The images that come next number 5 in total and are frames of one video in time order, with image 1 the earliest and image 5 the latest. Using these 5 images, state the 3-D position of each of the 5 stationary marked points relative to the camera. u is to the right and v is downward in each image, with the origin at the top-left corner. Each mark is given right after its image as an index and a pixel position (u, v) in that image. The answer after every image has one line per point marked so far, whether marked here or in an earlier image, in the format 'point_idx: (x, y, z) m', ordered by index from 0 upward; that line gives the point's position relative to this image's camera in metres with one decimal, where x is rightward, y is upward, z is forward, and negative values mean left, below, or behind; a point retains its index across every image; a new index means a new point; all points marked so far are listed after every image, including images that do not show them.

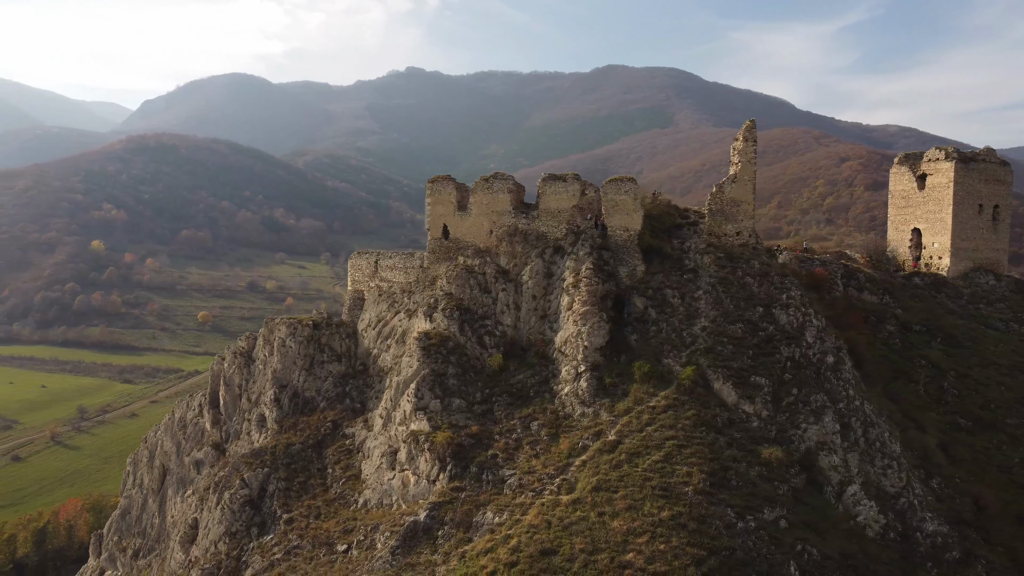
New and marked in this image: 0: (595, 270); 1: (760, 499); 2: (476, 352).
0: (+2.5, +0.6, +18.3) m
1: (+5.6, -4.8, +13.5) m
2: (-1.2, -2.0, +18.7) m
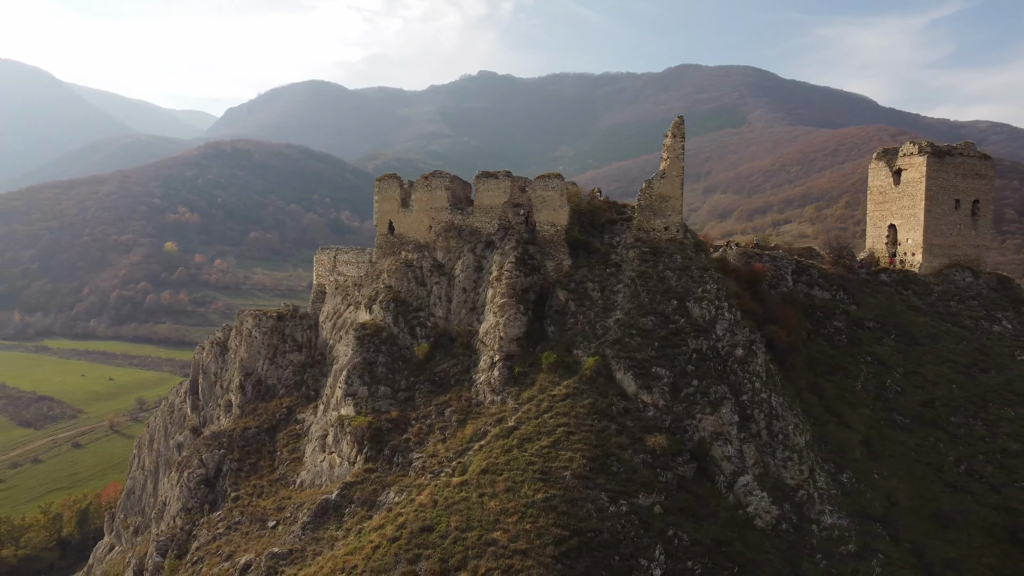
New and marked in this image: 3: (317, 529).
0: (+0.1, +0.8, +18.9) m
1: (+2.9, -4.6, +13.8) m
2: (-3.5, -1.8, +19.6) m
3: (-5.2, -6.5, +15.7) m
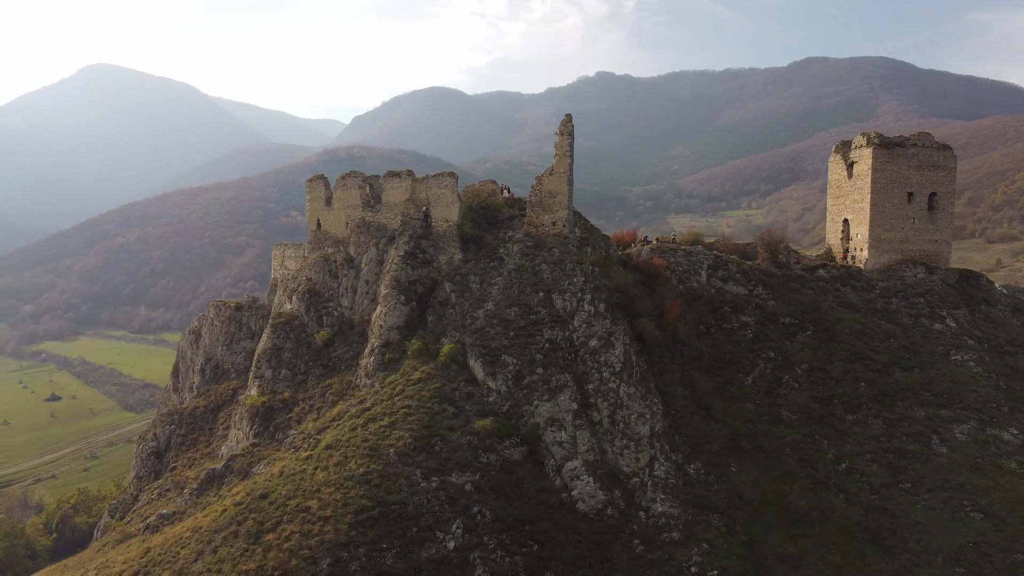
0: (-3.6, +1.0, +20.0) m
1: (-1.5, -4.4, +14.7) m
2: (-7.1, -1.5, +21.2) m
3: (-9.3, -6.2, +17.6) m
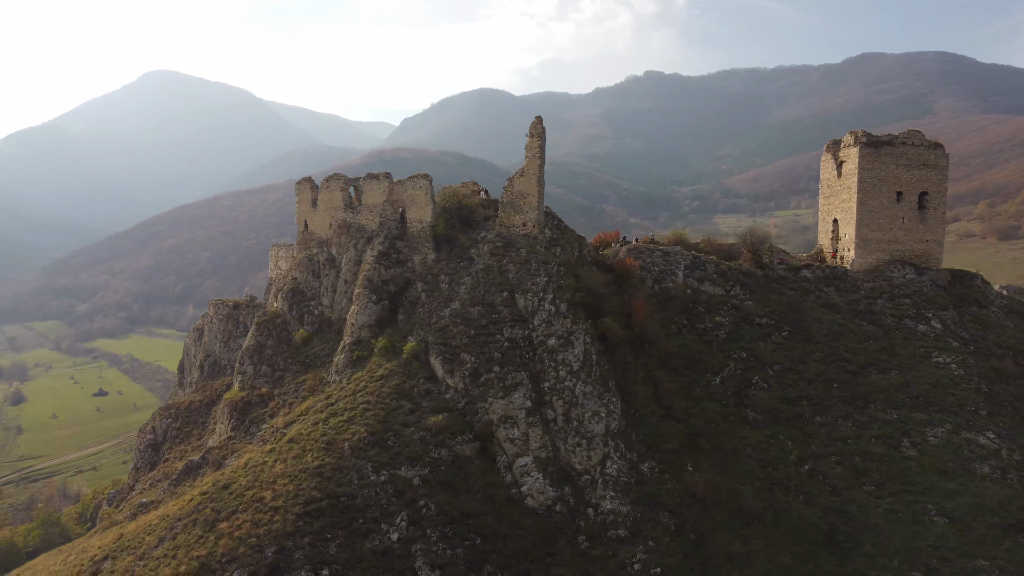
0: (-4.6, +1.1, +20.6) m
1: (-2.8, -4.4, +15.1) m
2: (-8.1, -1.5, +21.9) m
3: (-10.4, -6.1, +18.4) m
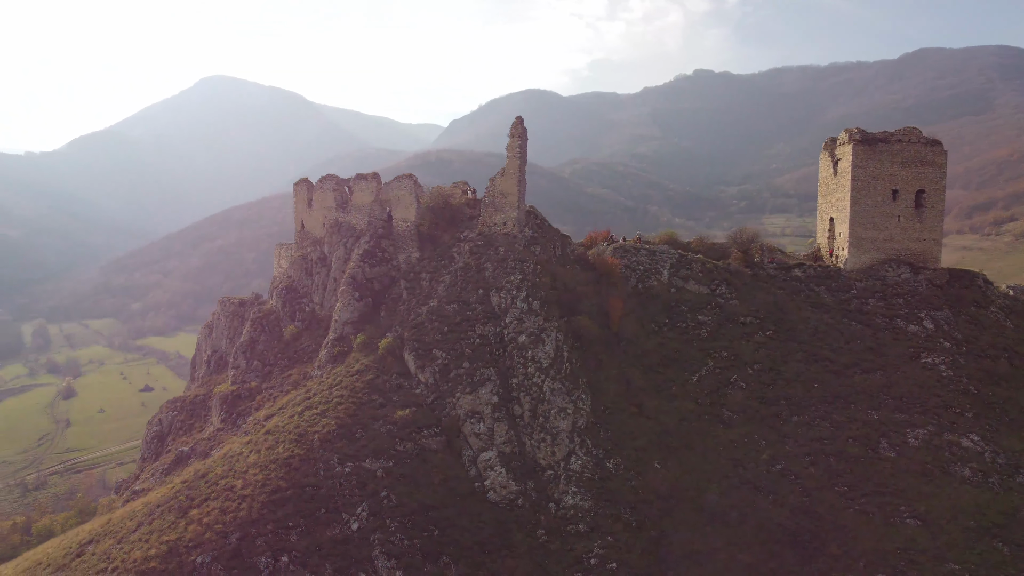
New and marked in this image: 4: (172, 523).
0: (-5.3, +1.1, +21.2) m
1: (-3.7, -4.3, +15.7) m
2: (-8.7, -1.4, +22.7) m
3: (-11.2, -6.0, +19.3) m
4: (-8.5, -5.9, +14.8) m
